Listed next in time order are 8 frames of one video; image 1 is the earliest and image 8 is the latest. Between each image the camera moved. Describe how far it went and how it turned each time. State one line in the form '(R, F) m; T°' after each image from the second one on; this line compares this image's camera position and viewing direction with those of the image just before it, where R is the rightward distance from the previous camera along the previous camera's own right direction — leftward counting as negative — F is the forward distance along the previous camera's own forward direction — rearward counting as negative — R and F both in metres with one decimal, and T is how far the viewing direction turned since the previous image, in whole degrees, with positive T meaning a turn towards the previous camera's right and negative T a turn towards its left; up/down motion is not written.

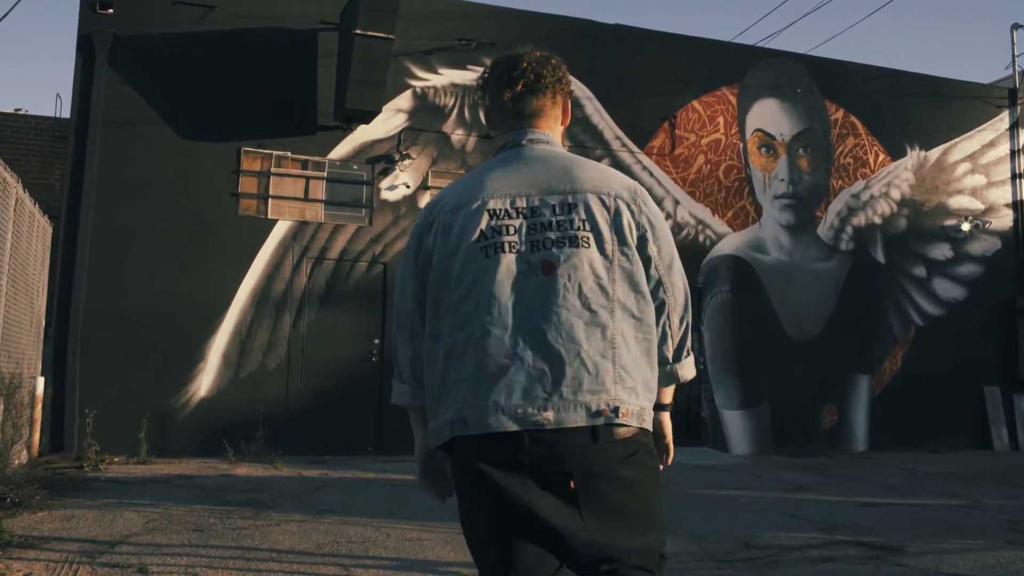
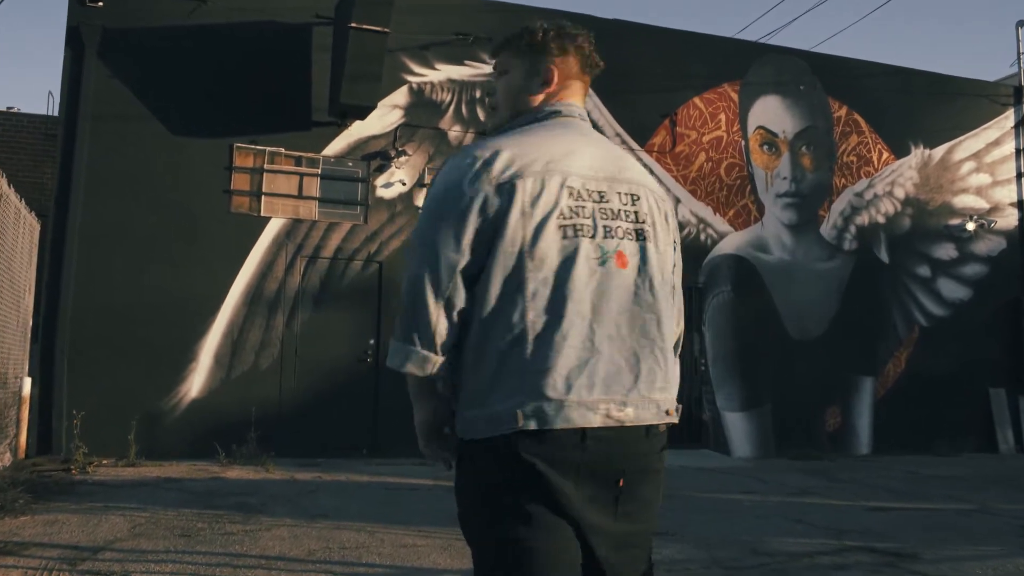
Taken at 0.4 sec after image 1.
(0.0, +0.2) m; 0°
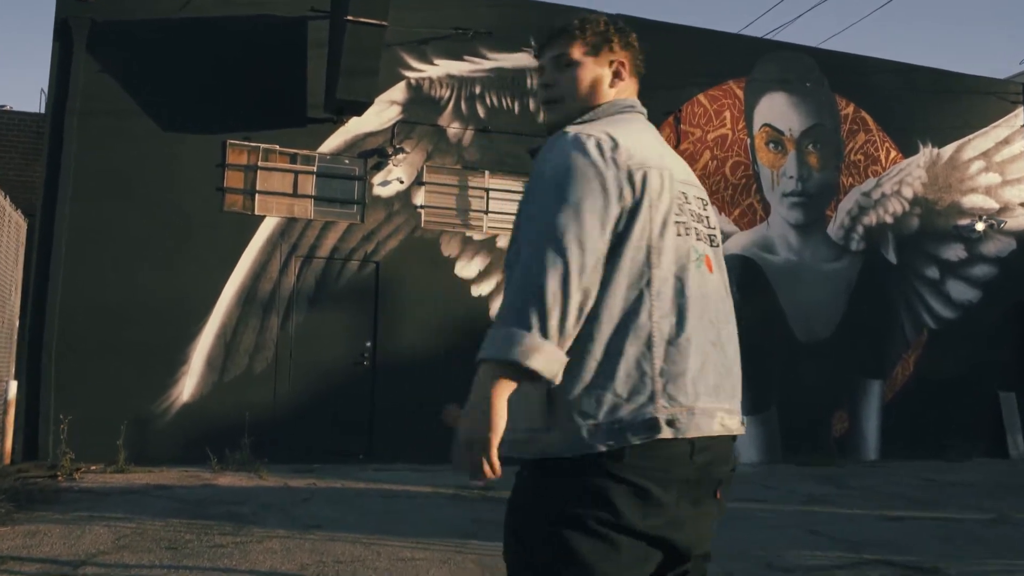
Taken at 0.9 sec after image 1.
(0.0, +0.3) m; 0°
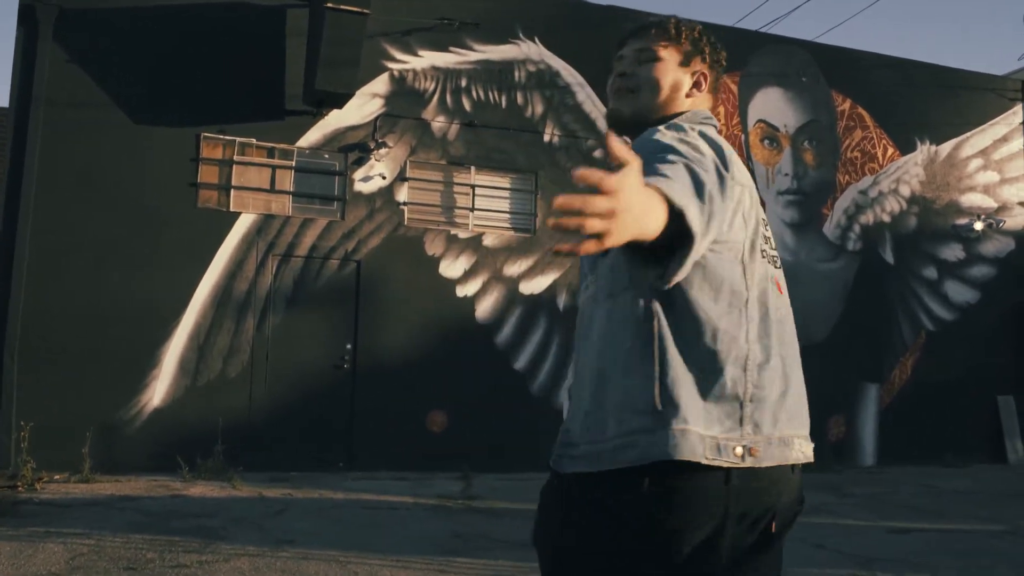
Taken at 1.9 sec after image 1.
(0.0, +0.4) m; +1°
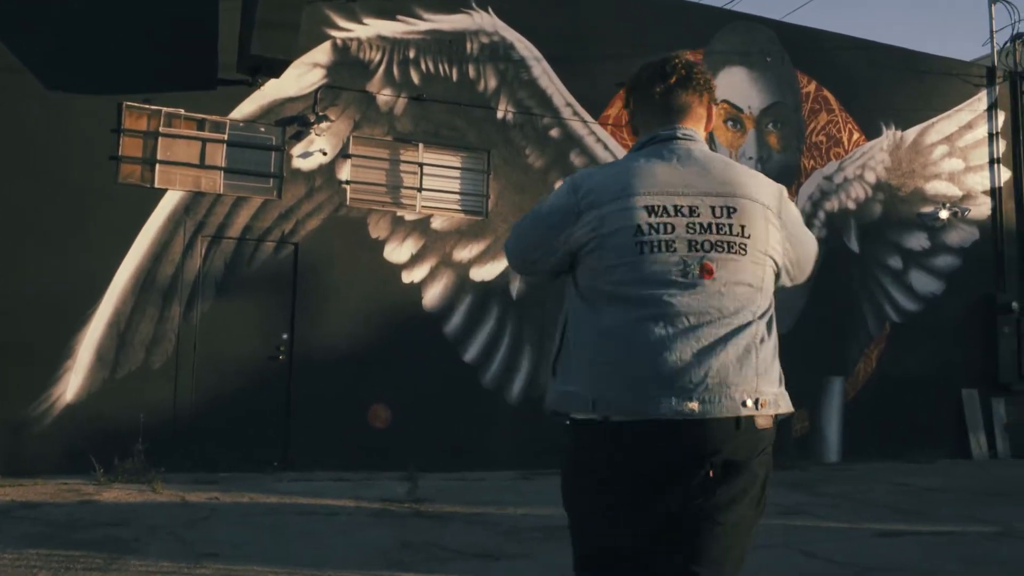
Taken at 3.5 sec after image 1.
(-0.1, +0.7) m; +3°
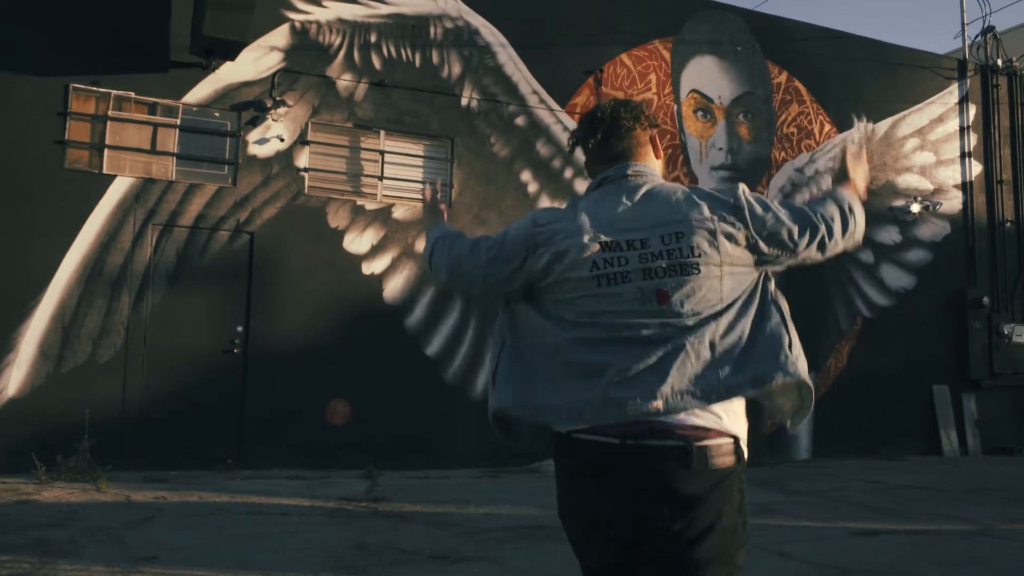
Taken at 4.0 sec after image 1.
(+0.1, +0.3) m; +2°
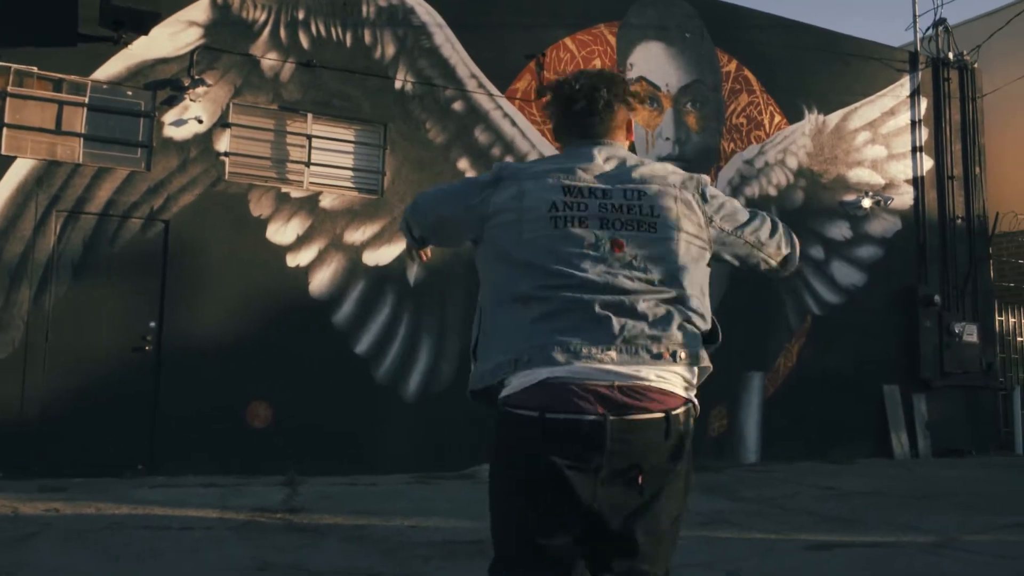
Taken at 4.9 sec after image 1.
(+0.1, +0.5) m; +3°
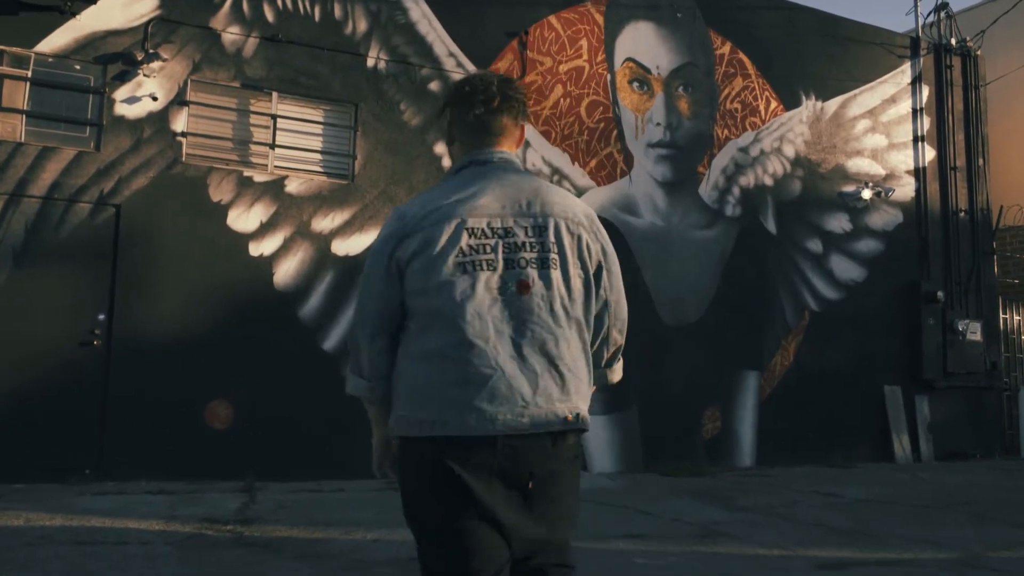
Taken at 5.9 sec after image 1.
(+0.1, +0.6) m; +1°
